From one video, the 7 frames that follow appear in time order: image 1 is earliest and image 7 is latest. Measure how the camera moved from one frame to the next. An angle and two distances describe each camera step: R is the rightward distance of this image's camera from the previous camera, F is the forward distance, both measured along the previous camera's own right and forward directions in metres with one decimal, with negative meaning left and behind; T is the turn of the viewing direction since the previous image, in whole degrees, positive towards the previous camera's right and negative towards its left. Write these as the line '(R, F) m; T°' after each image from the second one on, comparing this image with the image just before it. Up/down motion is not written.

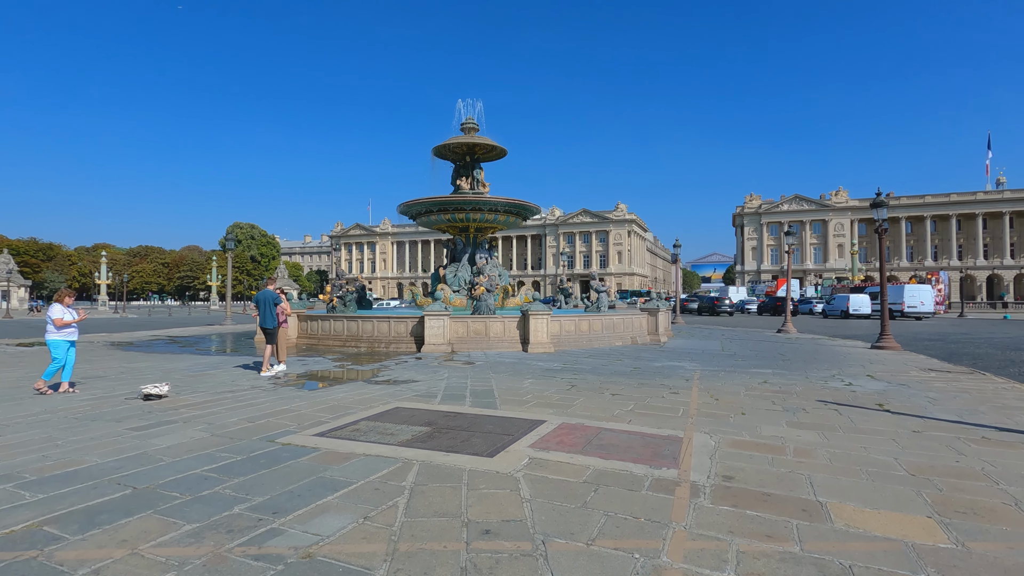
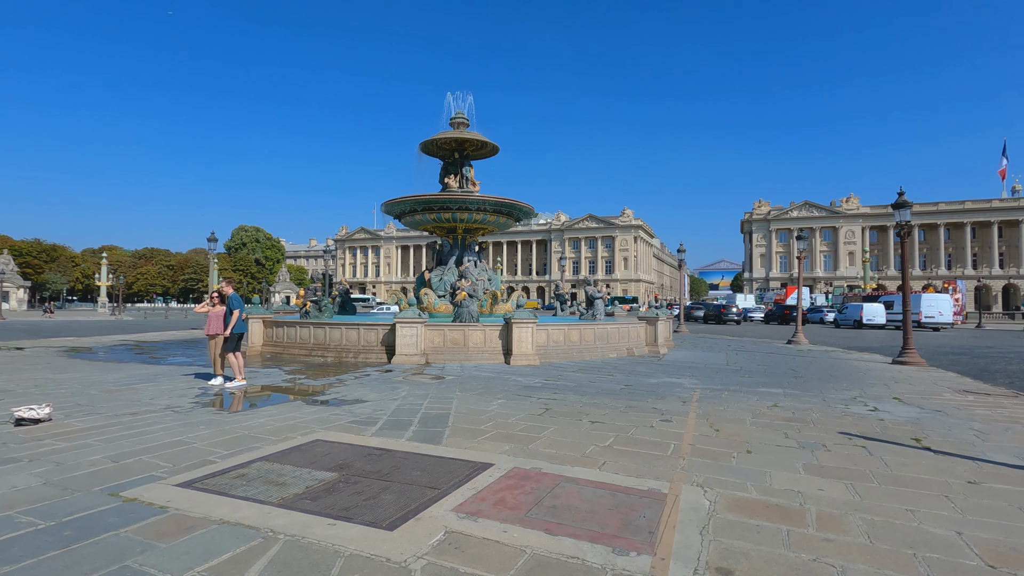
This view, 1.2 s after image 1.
(+0.6, +1.3) m; -1°
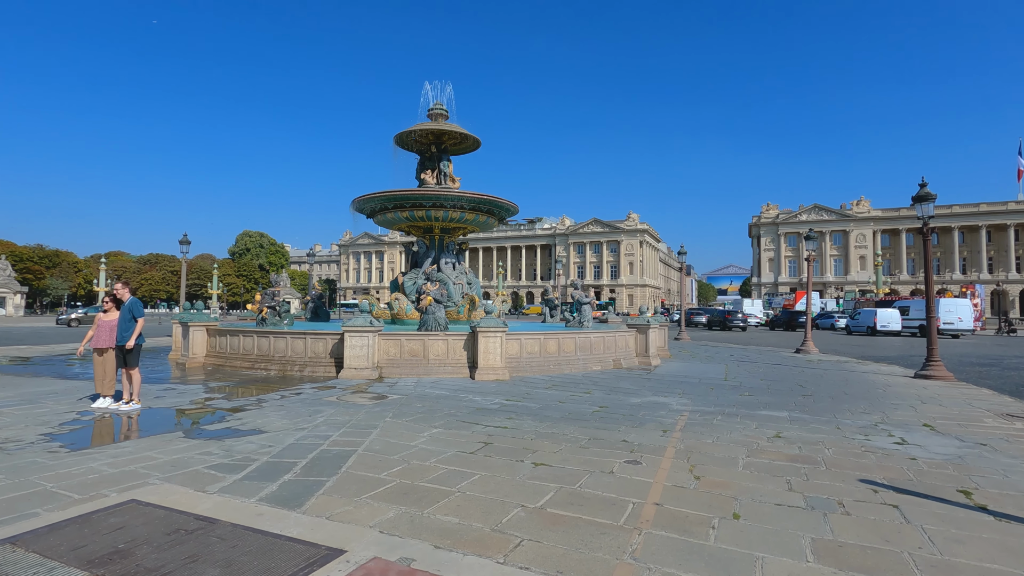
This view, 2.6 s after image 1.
(+0.8, +1.5) m; -1°
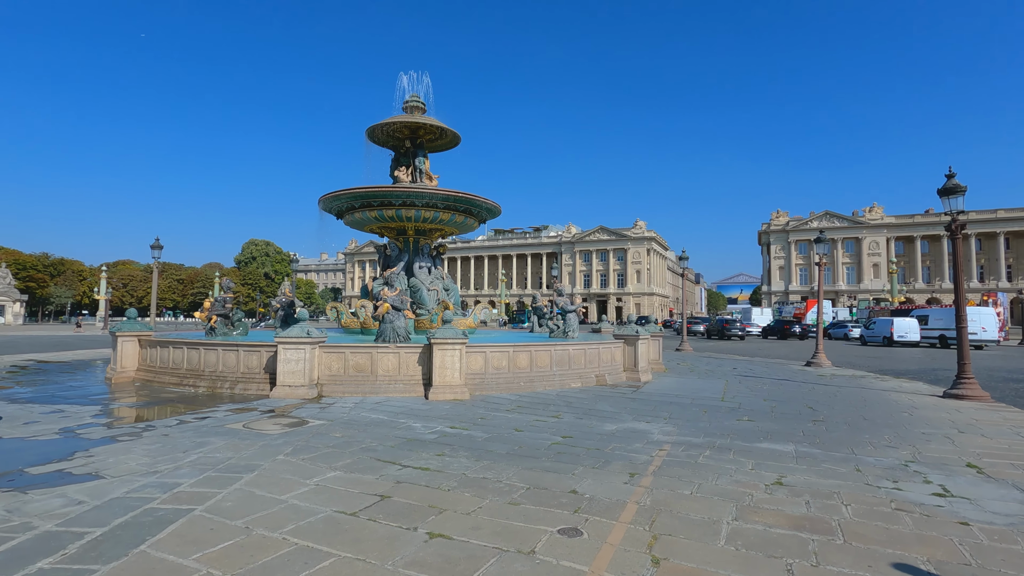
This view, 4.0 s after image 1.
(+0.8, +1.4) m; -1°
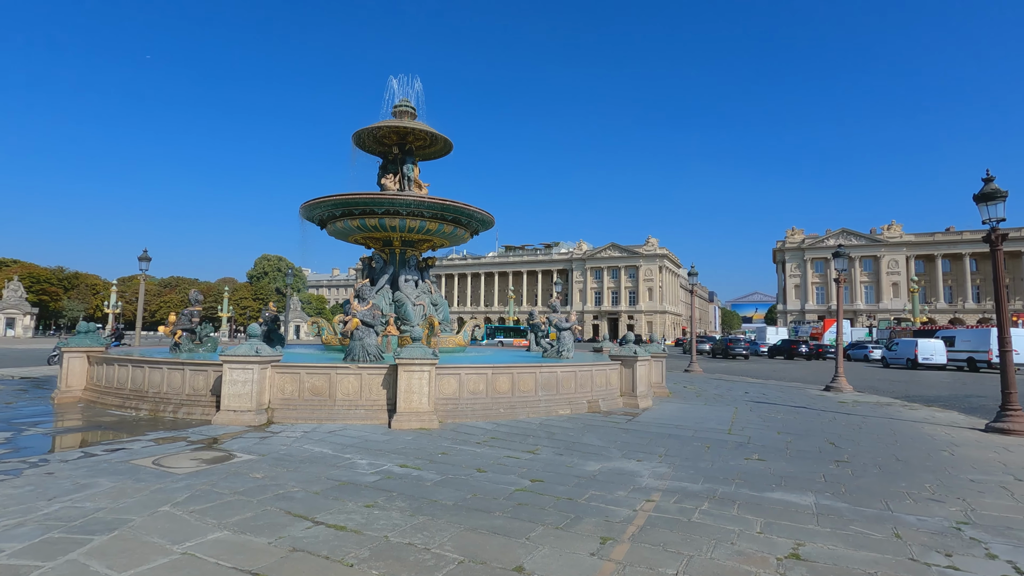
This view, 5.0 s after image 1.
(+0.5, +1.1) m; -1°
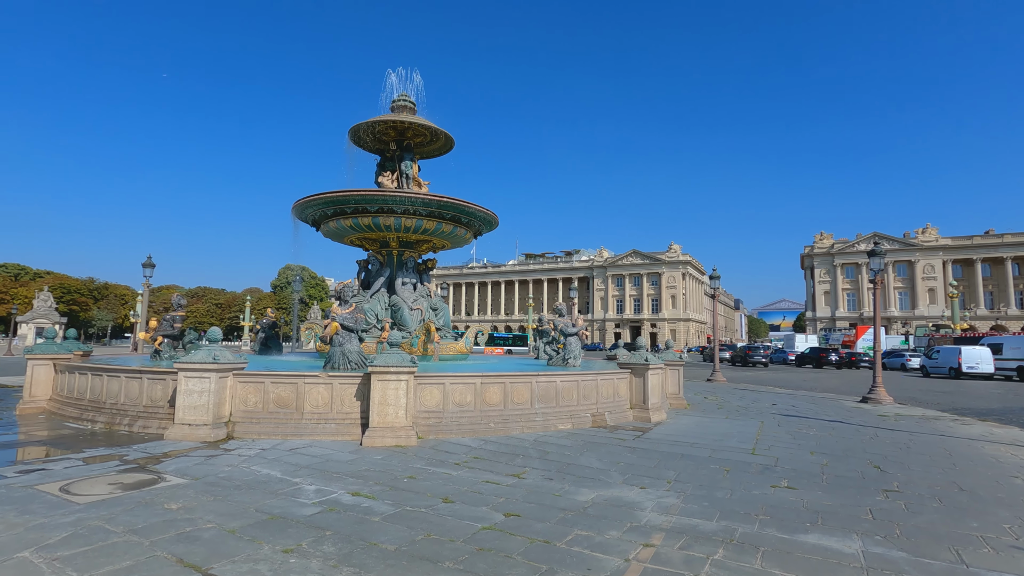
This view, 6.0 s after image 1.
(+0.5, +1.0) m; -2°
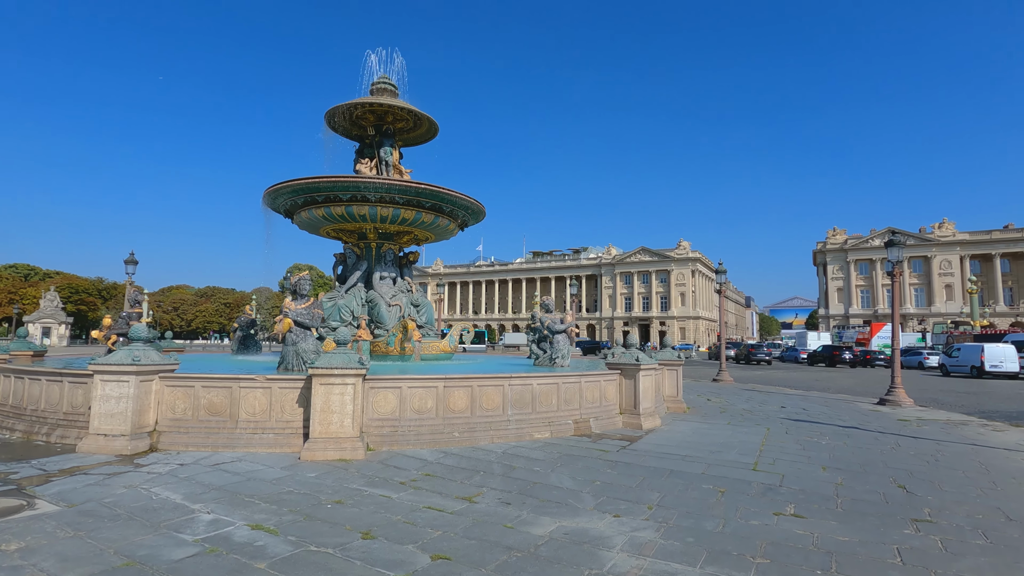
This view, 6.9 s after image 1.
(+0.6, +1.0) m; -1°
